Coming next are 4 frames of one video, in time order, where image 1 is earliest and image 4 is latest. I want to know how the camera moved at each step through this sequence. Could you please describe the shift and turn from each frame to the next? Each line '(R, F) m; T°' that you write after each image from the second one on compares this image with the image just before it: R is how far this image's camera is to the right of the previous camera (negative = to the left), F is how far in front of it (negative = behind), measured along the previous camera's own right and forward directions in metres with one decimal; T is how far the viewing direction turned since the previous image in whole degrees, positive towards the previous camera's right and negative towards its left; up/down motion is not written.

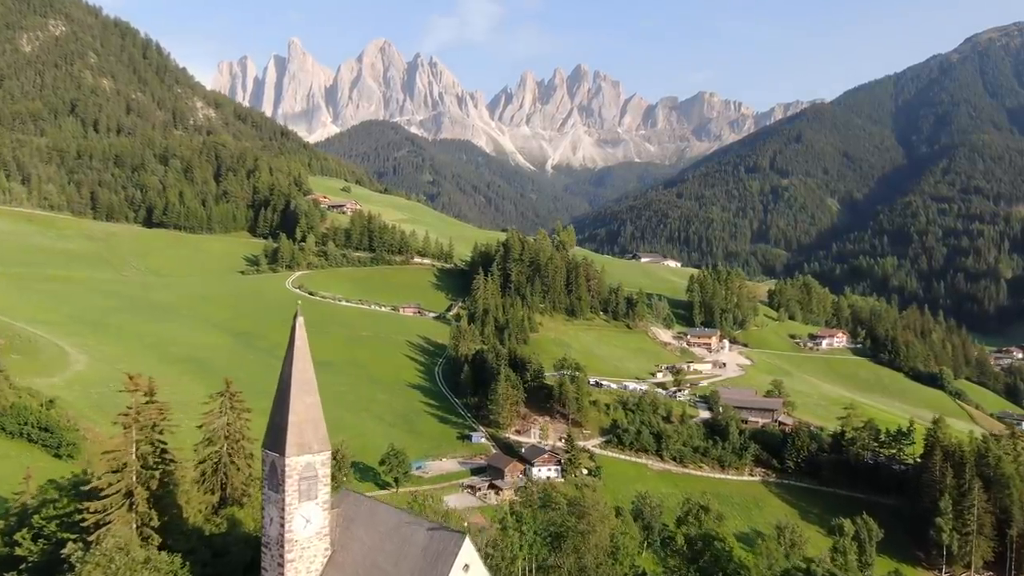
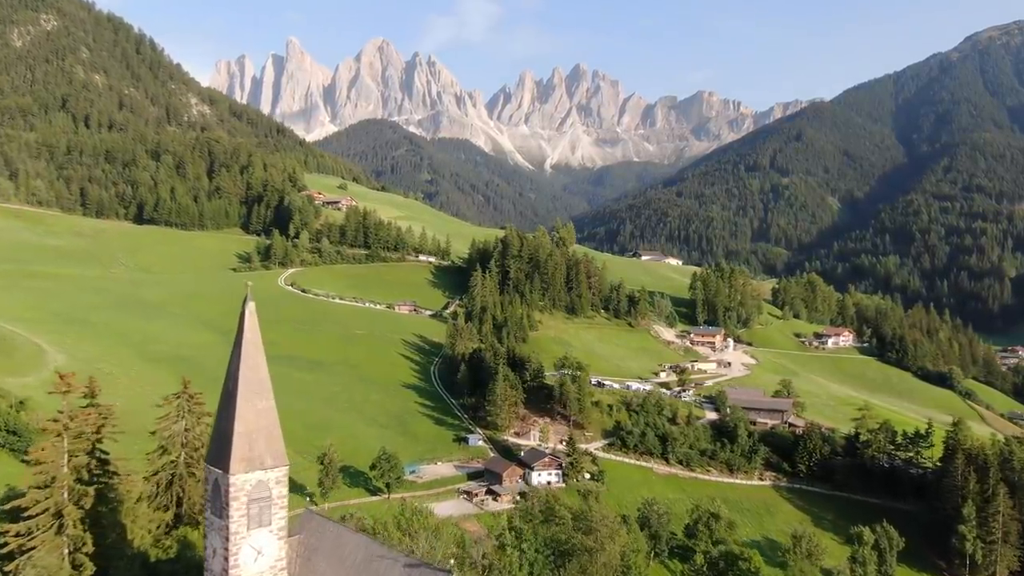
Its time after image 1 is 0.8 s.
(0.0, +3.7) m; 0°
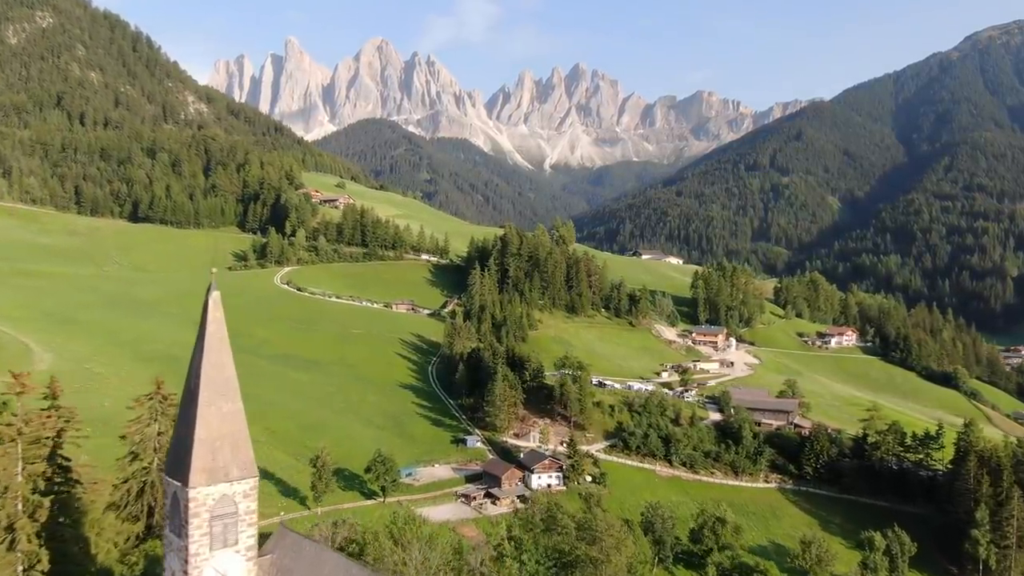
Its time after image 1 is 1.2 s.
(0.0, +1.9) m; 0°
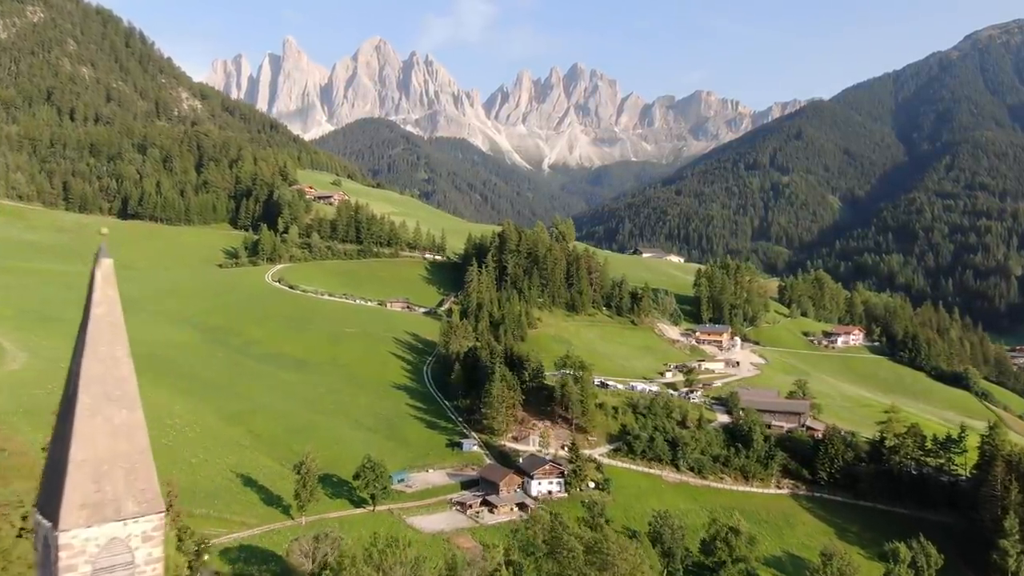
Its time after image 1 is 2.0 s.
(0.0, +3.9) m; 0°
